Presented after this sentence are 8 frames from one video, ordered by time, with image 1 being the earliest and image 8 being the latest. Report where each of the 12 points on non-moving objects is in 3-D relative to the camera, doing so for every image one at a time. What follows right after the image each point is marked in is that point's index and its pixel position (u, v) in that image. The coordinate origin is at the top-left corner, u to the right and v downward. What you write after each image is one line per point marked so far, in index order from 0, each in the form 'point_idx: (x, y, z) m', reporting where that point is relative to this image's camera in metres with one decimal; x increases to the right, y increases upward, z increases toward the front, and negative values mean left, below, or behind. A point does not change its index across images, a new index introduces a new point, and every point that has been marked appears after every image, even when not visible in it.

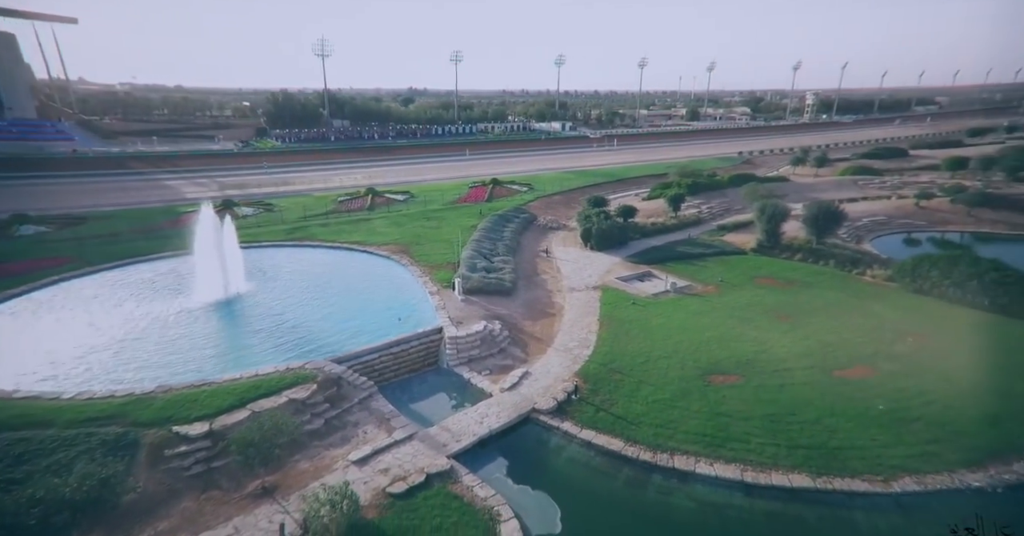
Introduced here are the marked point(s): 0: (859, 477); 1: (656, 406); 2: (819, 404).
0: (+7.0, -4.1, +10.0) m
1: (+3.5, -3.3, +12.2) m
2: (+7.4, -3.2, +12.2) m
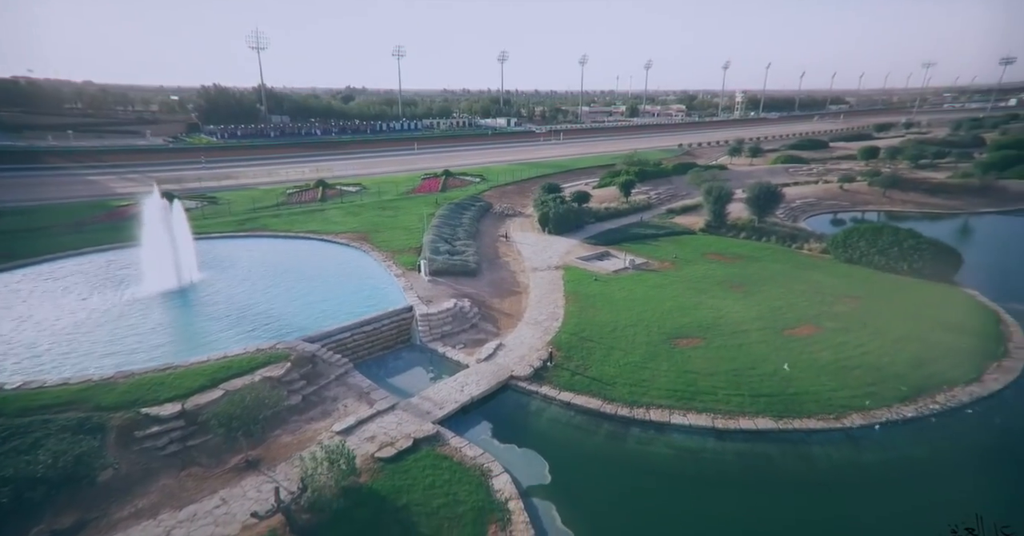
0: (+6.6, -3.2, +11.1) m
1: (+3.0, -2.5, +12.8) m
2: (+6.9, -2.3, +13.3) m
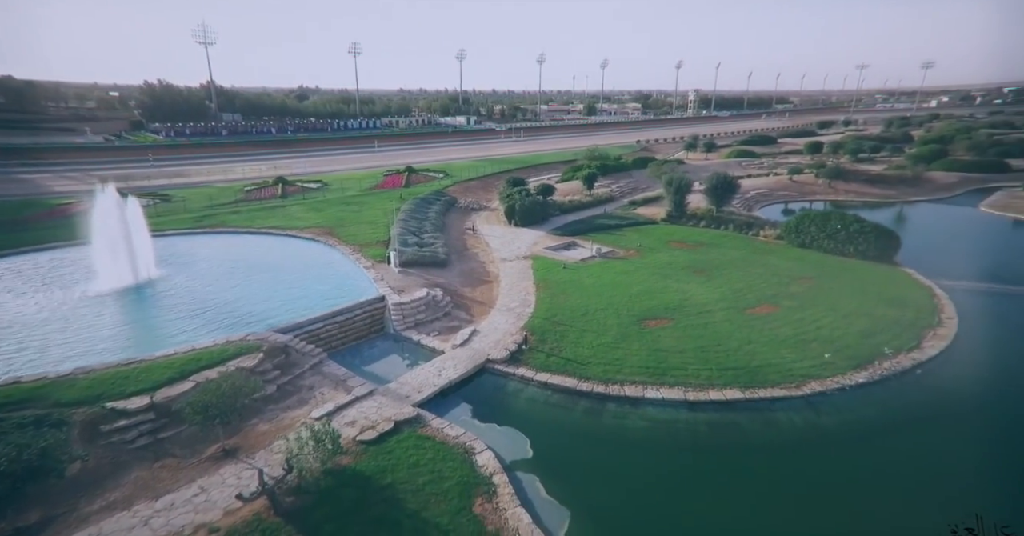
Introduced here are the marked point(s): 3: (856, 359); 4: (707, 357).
0: (+6.2, -2.7, +11.7) m
1: (+2.3, -2.1, +13.2) m
2: (+6.2, -1.8, +13.9) m
3: (+8.7, -2.3, +12.8) m
4: (+5.0, -2.2, +12.9) m
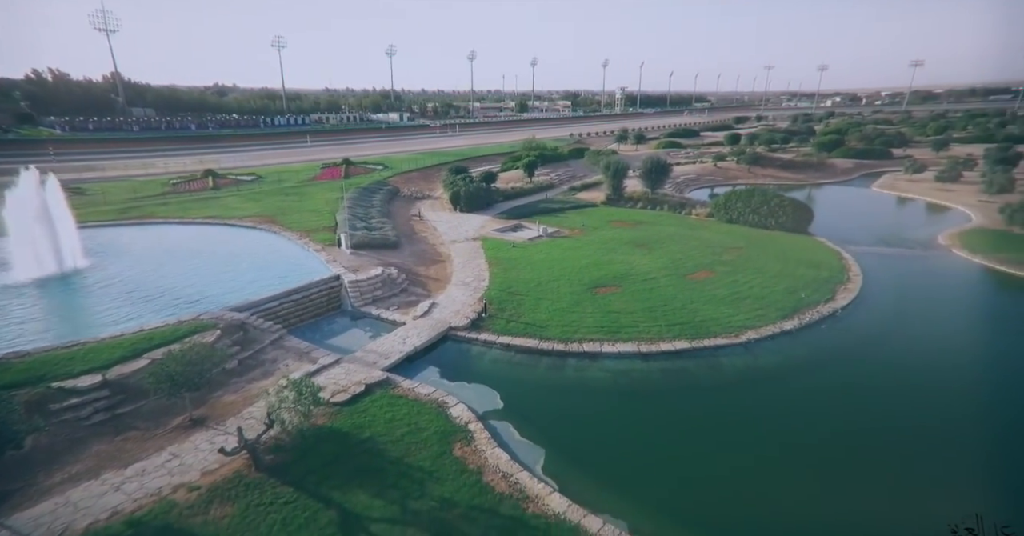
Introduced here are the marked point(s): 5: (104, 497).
0: (+5.3, -1.7, +12.9) m
1: (+1.3, -1.2, +13.9) m
2: (+5.0, -0.8, +15.1) m
3: (+7.6, -1.2, +14.3) m
4: (+3.9, -1.3, +13.9) m
5: (-5.7, -3.2, +7.2) m
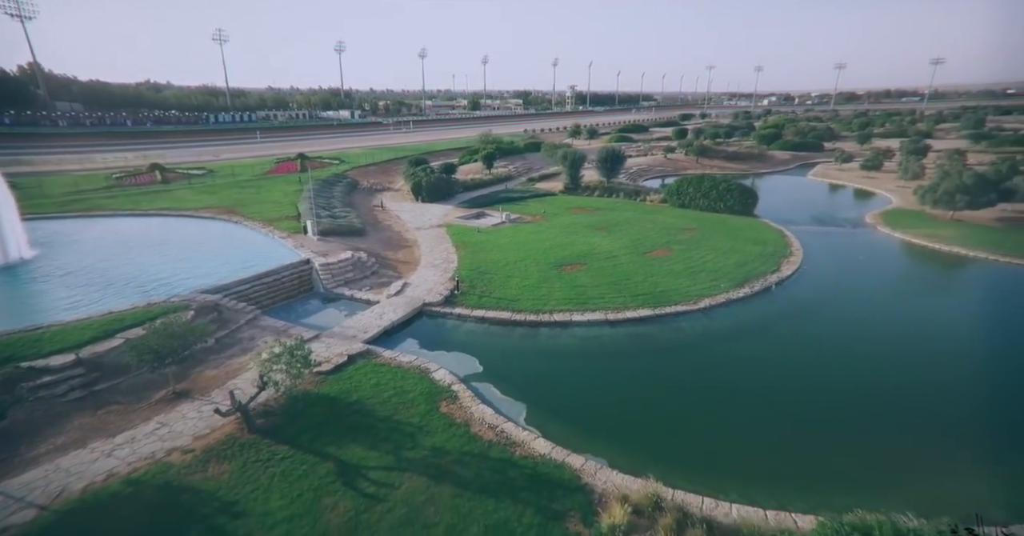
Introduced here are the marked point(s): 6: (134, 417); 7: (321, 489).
0: (+4.5, -1.0, +13.9) m
1: (+0.4, -0.6, +14.5) m
2: (+4.0, -0.1, +16.1) m
3: (+6.7, -0.4, +15.5) m
4: (+3.1, -0.6, +14.7) m
5: (-5.9, -2.7, +7.2) m
6: (-6.2, -2.4, +8.3) m
7: (-2.6, -3.0, +7.0) m
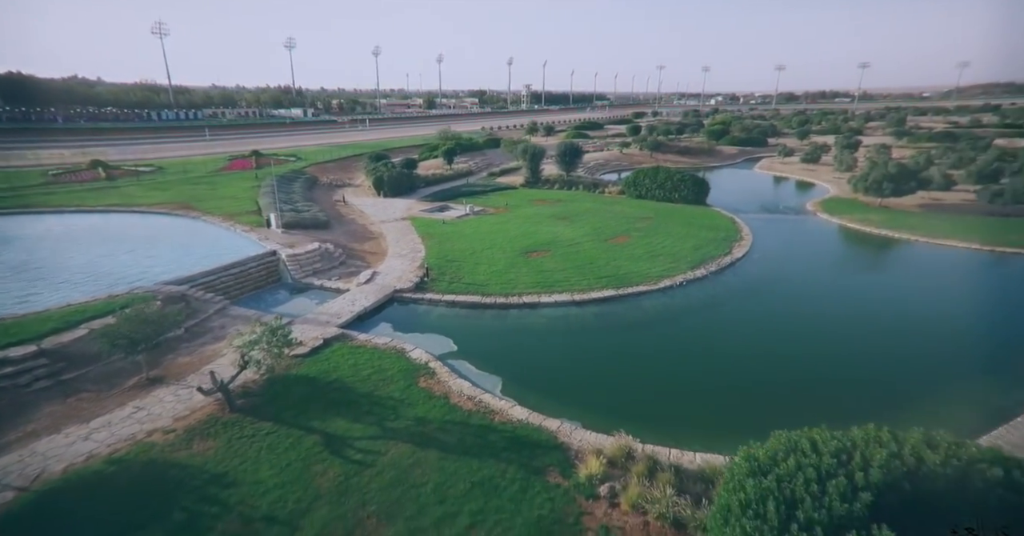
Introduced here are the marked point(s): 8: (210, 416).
0: (+3.7, -0.5, +14.6) m
1: (-0.5, -0.2, +14.9) m
2: (+3.0, +0.4, +16.8) m
3: (+5.7, +0.2, +16.4) m
4: (+2.2, -0.1, +15.4) m
5: (-6.1, -2.5, +7.1) m
6: (-6.5, -2.2, +8.2) m
7: (-2.8, -2.7, +7.2) m
8: (-4.7, -2.3, +8.0) m
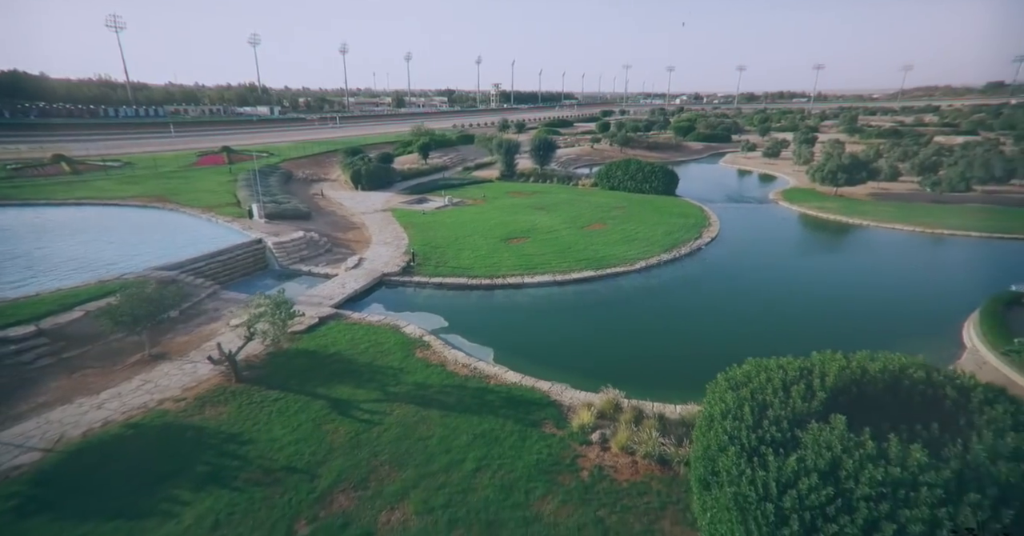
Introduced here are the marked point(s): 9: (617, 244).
0: (+3.2, +0.1, +15.4) m
1: (-1.0, +0.3, +15.5) m
2: (+2.3, +0.9, +17.5) m
3: (+5.1, +0.7, +17.3) m
4: (+1.6, +0.4, +16.1) m
5: (-6.1, -2.1, +7.4) m
6: (-6.6, -1.8, +8.4) m
7: (-2.9, -2.3, +7.6) m
8: (-4.8, -1.9, +8.3) m
9: (+3.6, +0.8, +17.3) m
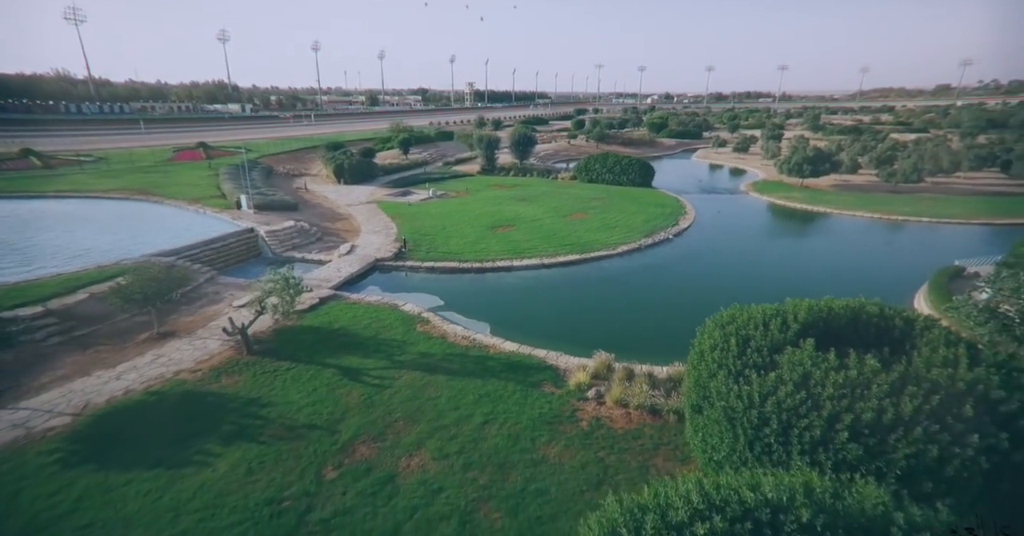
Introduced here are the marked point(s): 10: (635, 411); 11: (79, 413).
0: (+2.8, +0.6, +16.2) m
1: (-1.4, +0.7, +16.0) m
2: (+1.8, +1.4, +18.2) m
3: (+4.6, +1.2, +18.2) m
4: (+1.2, +0.9, +16.7) m
5: (-6.1, -1.7, +7.7) m
6: (-6.6, -1.4, +8.7) m
7: (-2.8, -1.8, +8.1) m
8: (-4.8, -1.5, +8.7) m
9: (+3.1, +1.3, +18.0) m
10: (+1.8, -2.2, +7.7) m
11: (-5.9, -2.0, +6.9) m
